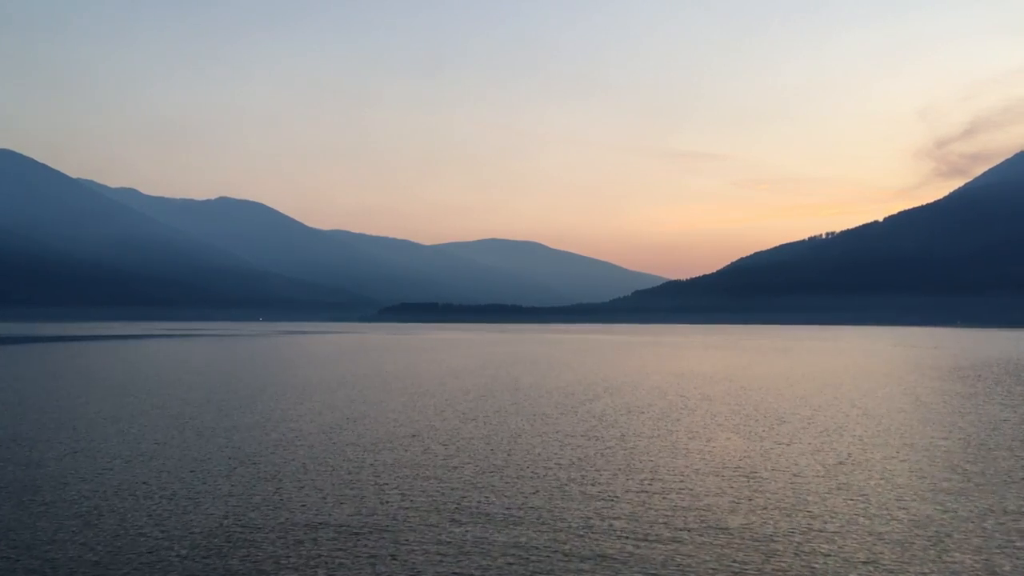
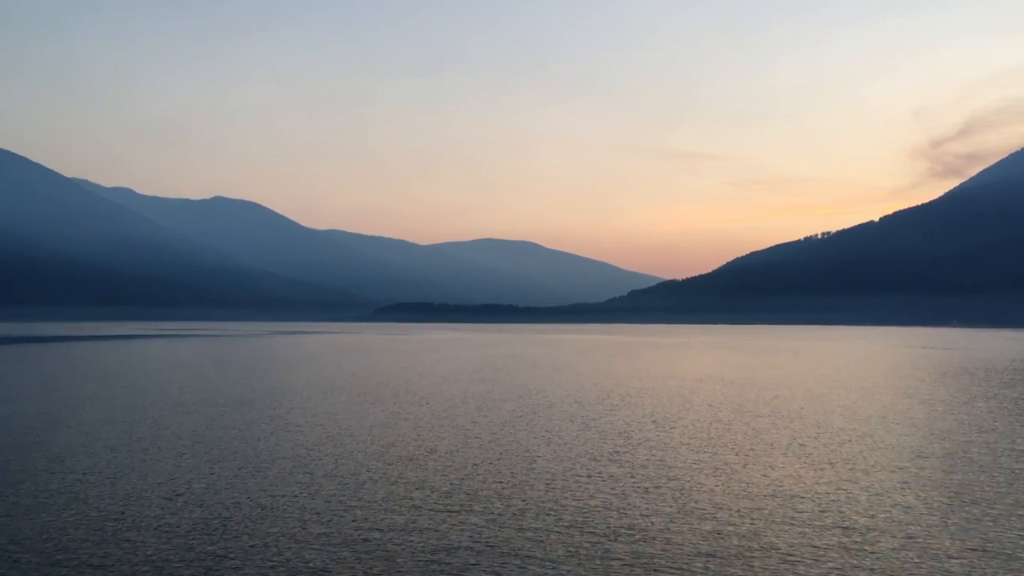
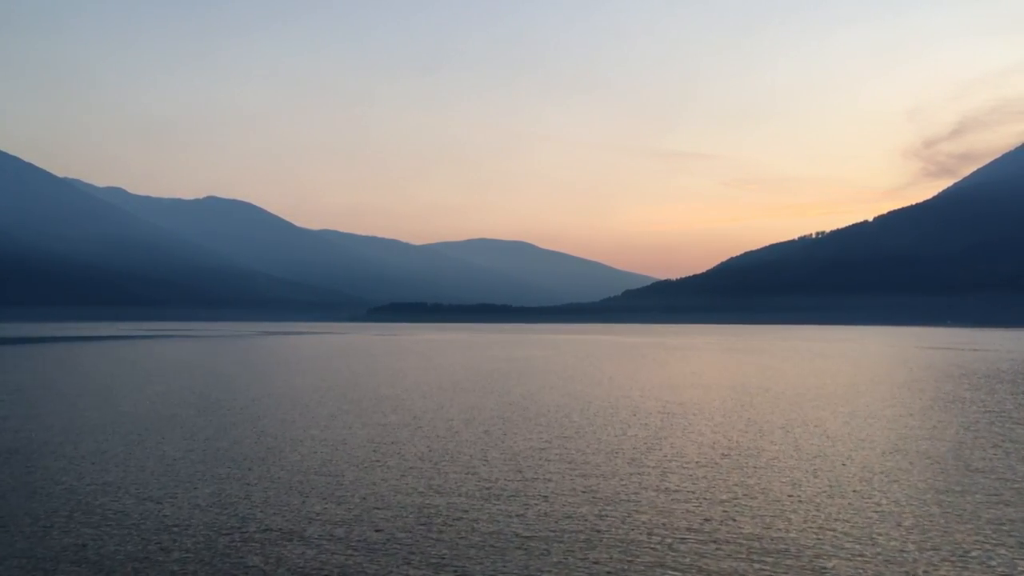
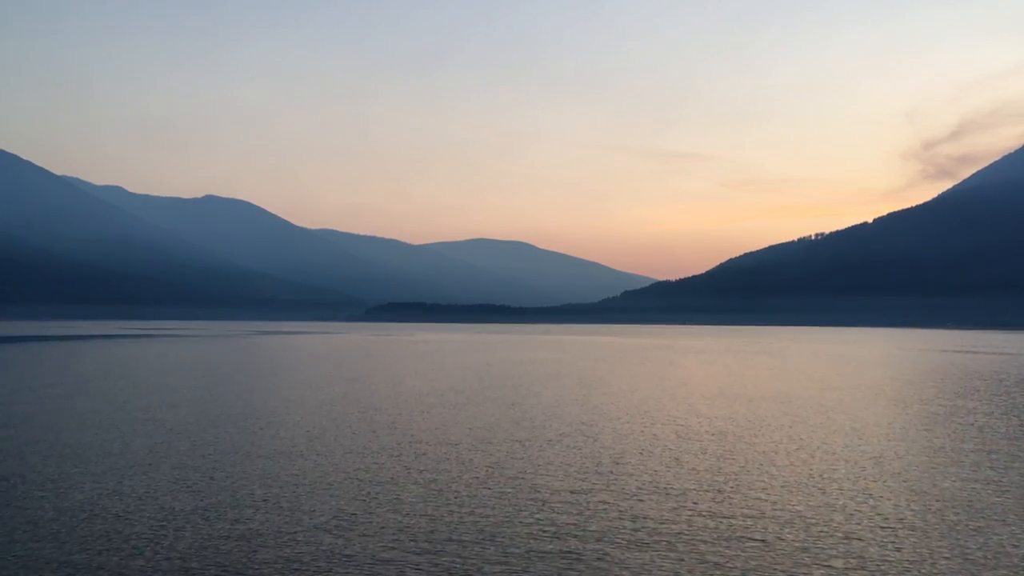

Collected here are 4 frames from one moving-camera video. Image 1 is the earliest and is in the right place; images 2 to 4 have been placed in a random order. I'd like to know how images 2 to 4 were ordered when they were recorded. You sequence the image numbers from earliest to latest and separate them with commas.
2, 3, 4
